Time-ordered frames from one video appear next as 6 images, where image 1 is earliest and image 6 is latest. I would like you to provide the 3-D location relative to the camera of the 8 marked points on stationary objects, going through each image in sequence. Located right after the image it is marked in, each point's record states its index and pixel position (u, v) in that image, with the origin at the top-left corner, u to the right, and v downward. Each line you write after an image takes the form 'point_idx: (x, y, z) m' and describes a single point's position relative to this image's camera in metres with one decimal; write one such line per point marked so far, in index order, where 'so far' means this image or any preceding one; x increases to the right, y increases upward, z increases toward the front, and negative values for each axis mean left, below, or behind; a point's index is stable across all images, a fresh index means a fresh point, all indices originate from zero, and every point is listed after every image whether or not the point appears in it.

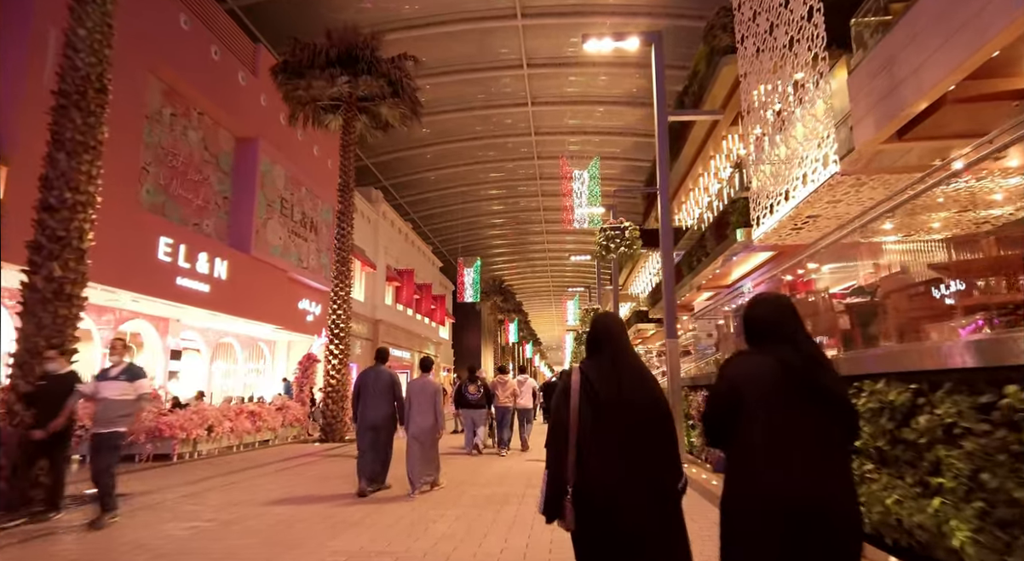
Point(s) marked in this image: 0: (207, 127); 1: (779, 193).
0: (-7.6, +3.8, +14.4) m
1: (+5.2, +1.7, +11.6) m
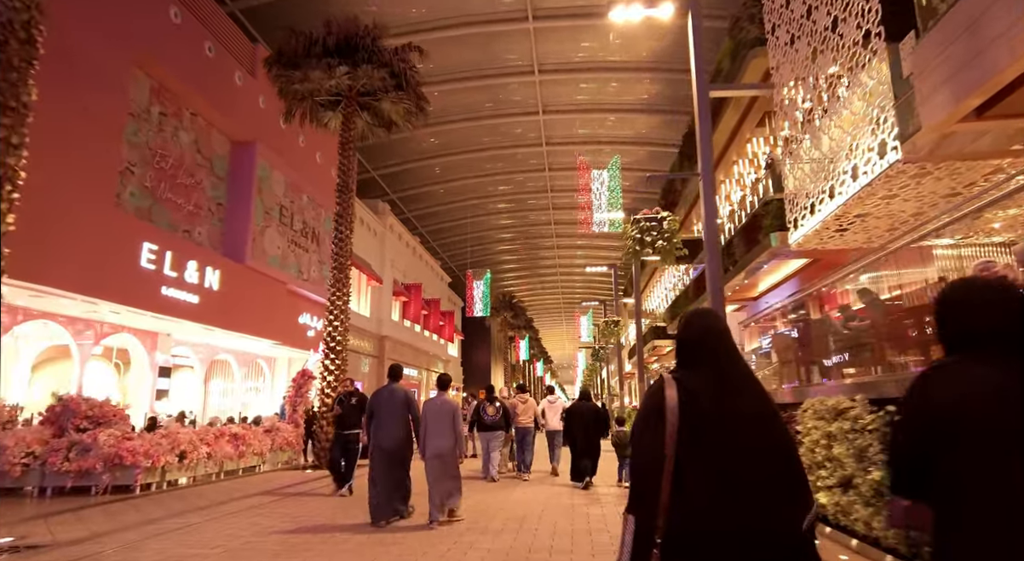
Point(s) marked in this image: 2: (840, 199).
0: (-7.3, +3.6, +13.6) m
1: (+5.4, +1.6, +10.5) m
2: (+5.3, +1.3, +9.5) m
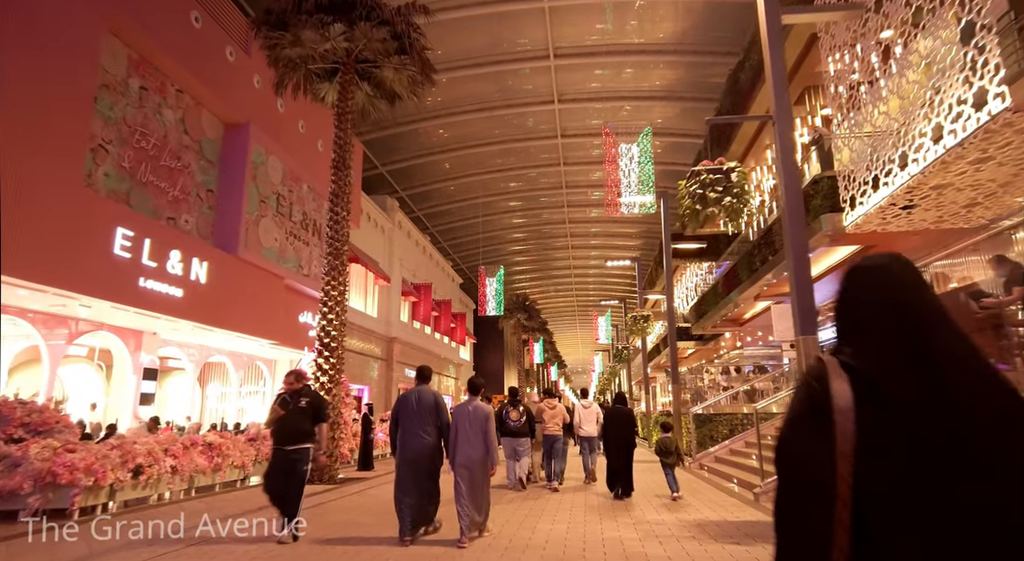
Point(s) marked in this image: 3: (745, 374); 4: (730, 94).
0: (-6.9, +3.7, +12.5) m
1: (+5.7, +1.8, +9.1) m
2: (+5.6, +1.6, +8.1) m
3: (+6.0, -2.4, +15.0) m
4: (+6.6, +5.6, +17.5) m
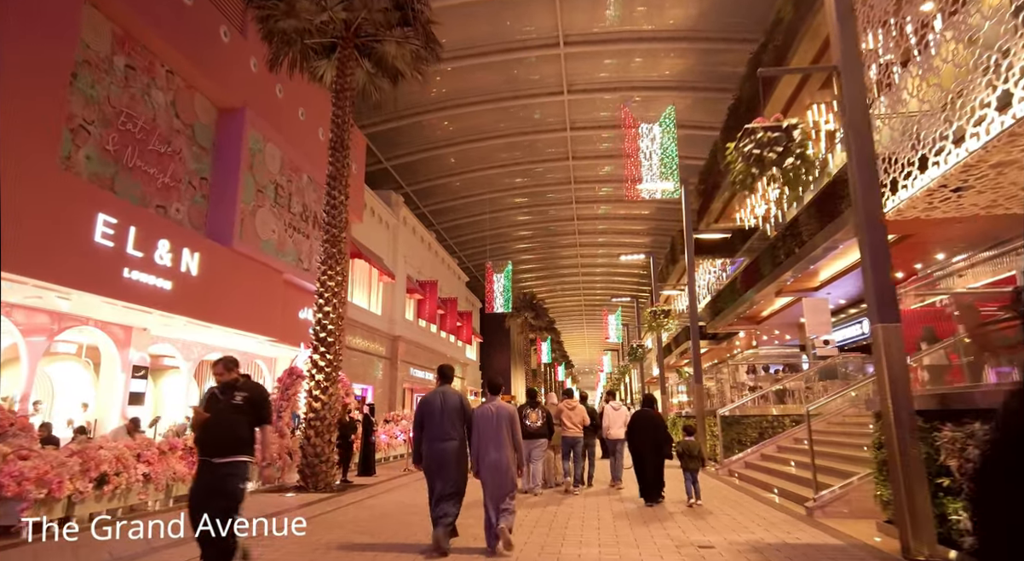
0: (-6.7, +3.9, +11.8) m
1: (+5.9, +2.0, +8.2) m
2: (+5.8, +1.7, +7.3) m
3: (+6.3, -2.3, +14.1) m
4: (+6.9, +5.8, +16.7) m
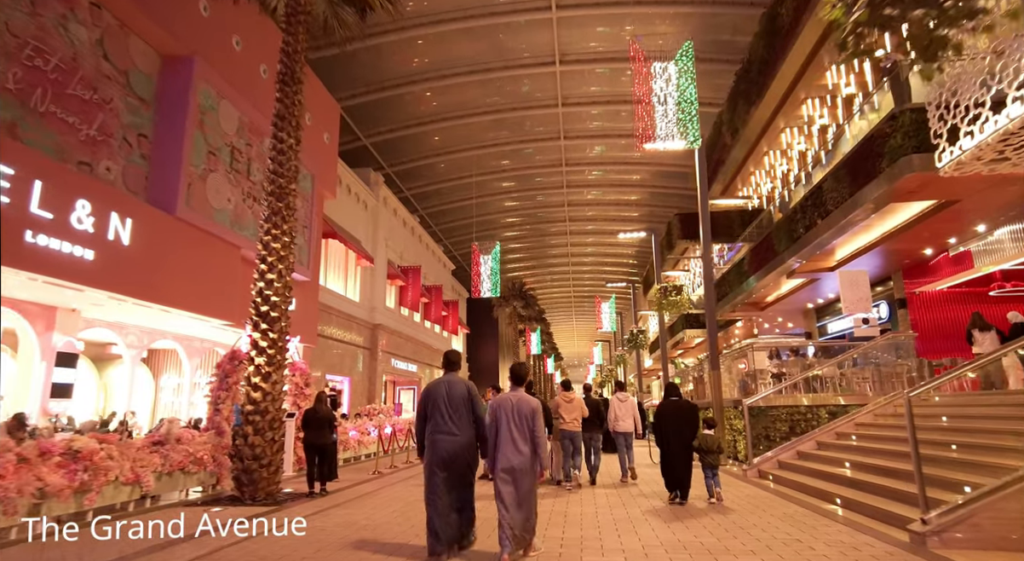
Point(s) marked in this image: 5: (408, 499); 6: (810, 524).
0: (-6.9, +4.4, +10.0) m
1: (+5.8, +2.4, +6.8) m
2: (+5.7, +2.2, +5.8) m
3: (+6.0, -1.7, +12.7) m
4: (+6.6, +6.3, +15.2) m
5: (-1.5, -3.2, +8.4) m
6: (+3.2, -2.6, +6.3) m
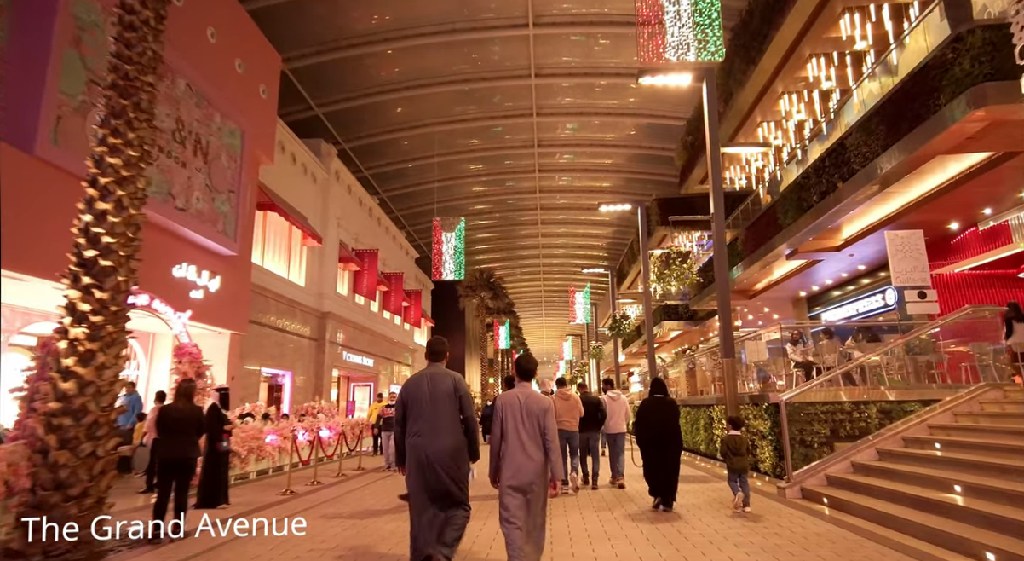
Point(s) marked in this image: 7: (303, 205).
0: (-7.4, +4.9, +7.4) m
1: (+5.5, +2.8, +4.9) m
2: (+5.4, +2.6, +3.9) m
3: (+5.3, -1.3, +10.9) m
4: (+5.8, +6.8, +13.3) m
5: (-1.9, -2.7, +6.1) m
6: (+2.9, -2.2, +4.3) m
7: (-7.0, +2.6, +19.5) m
